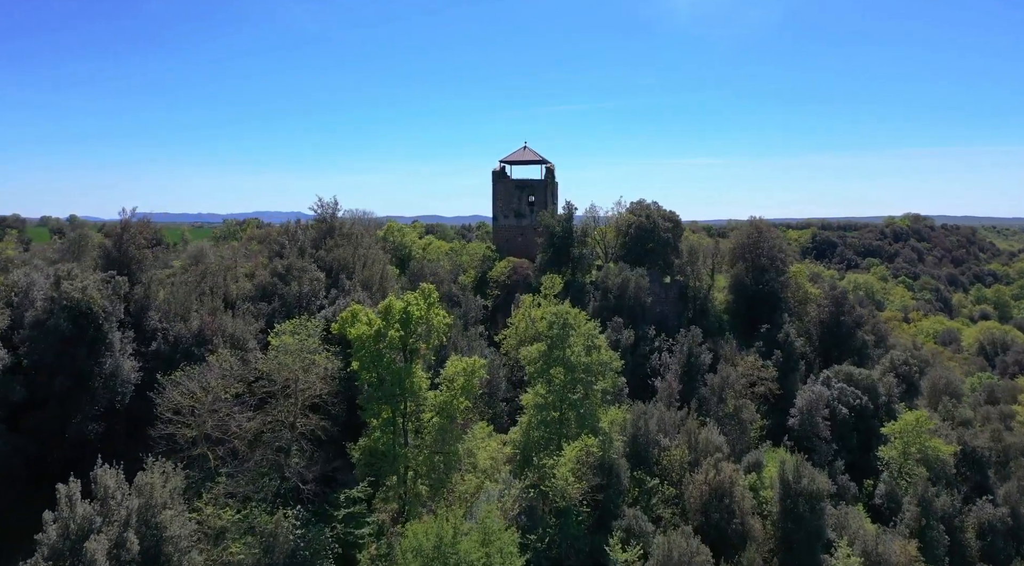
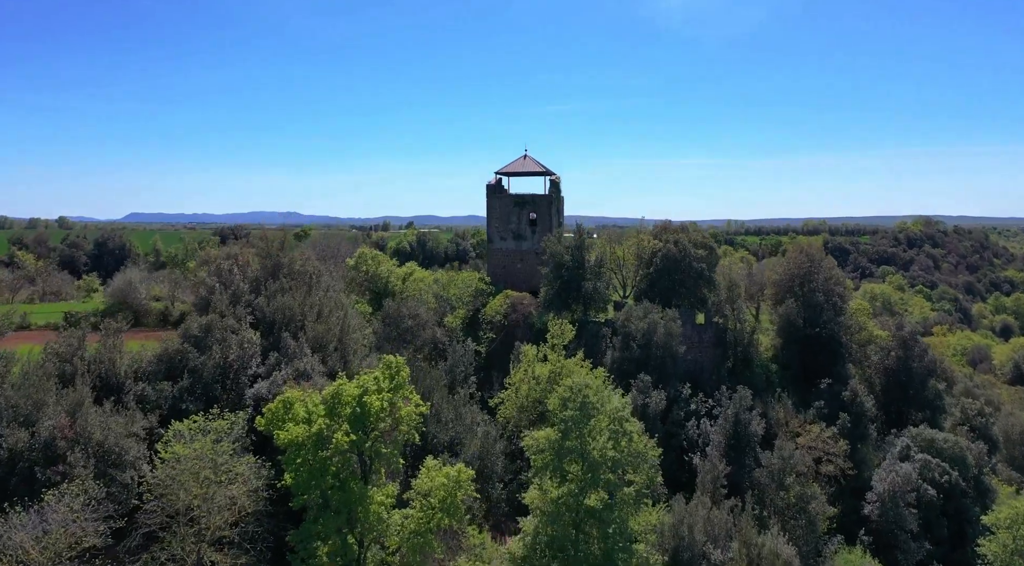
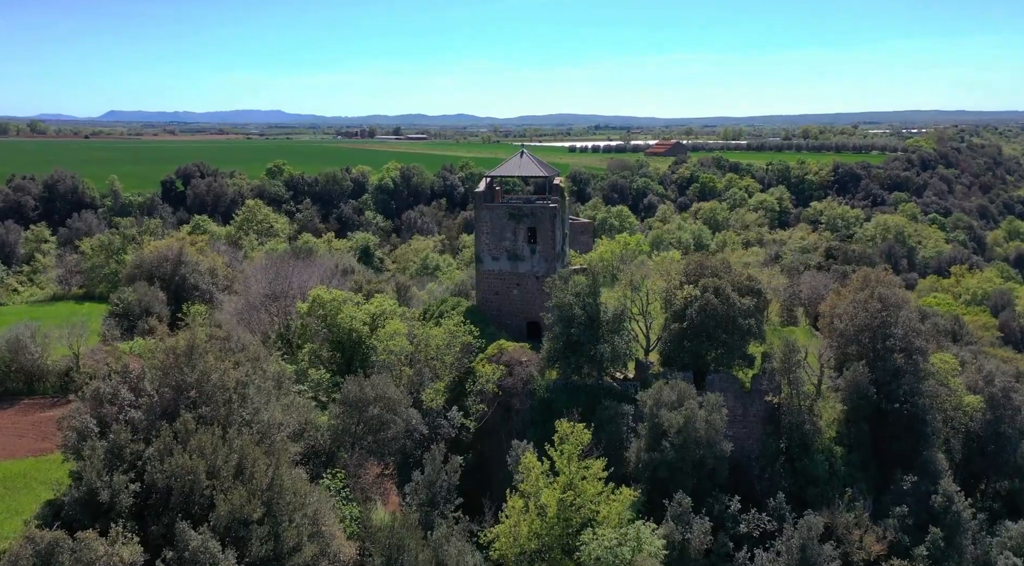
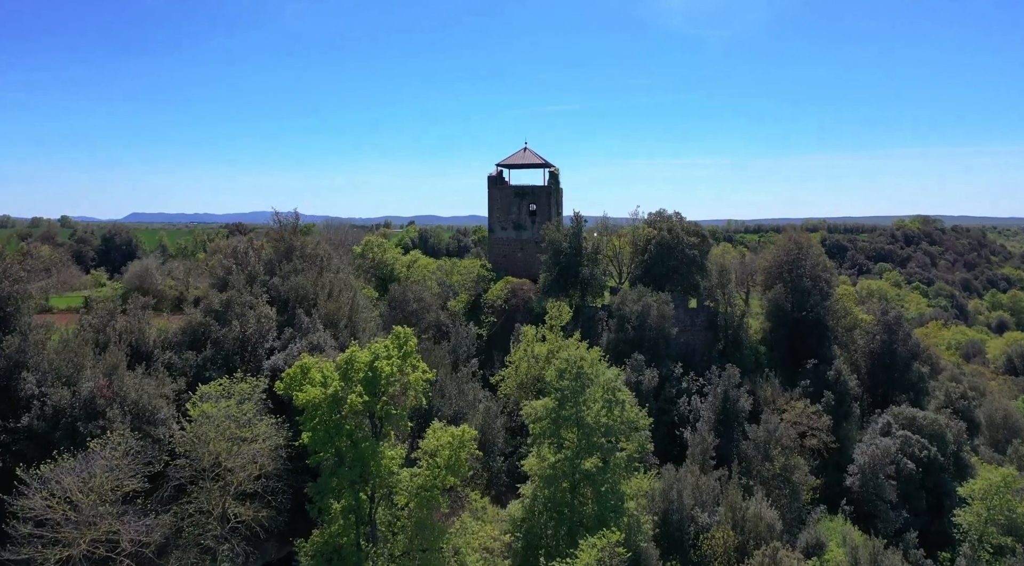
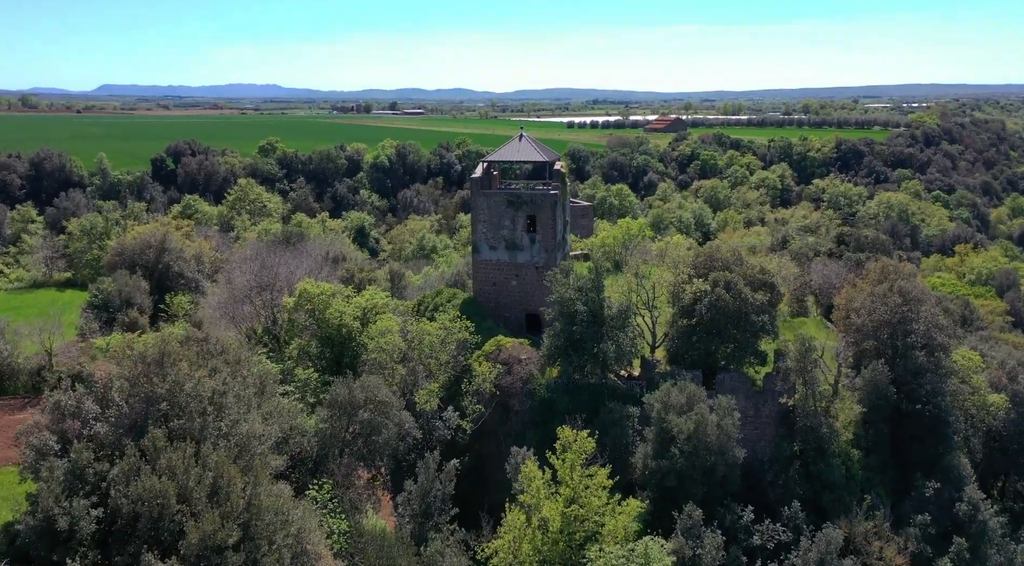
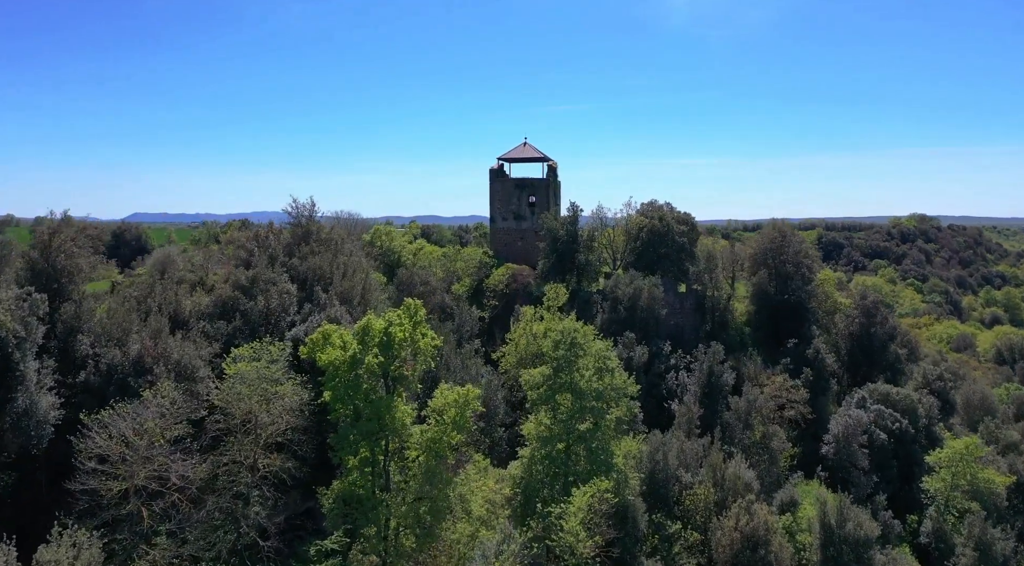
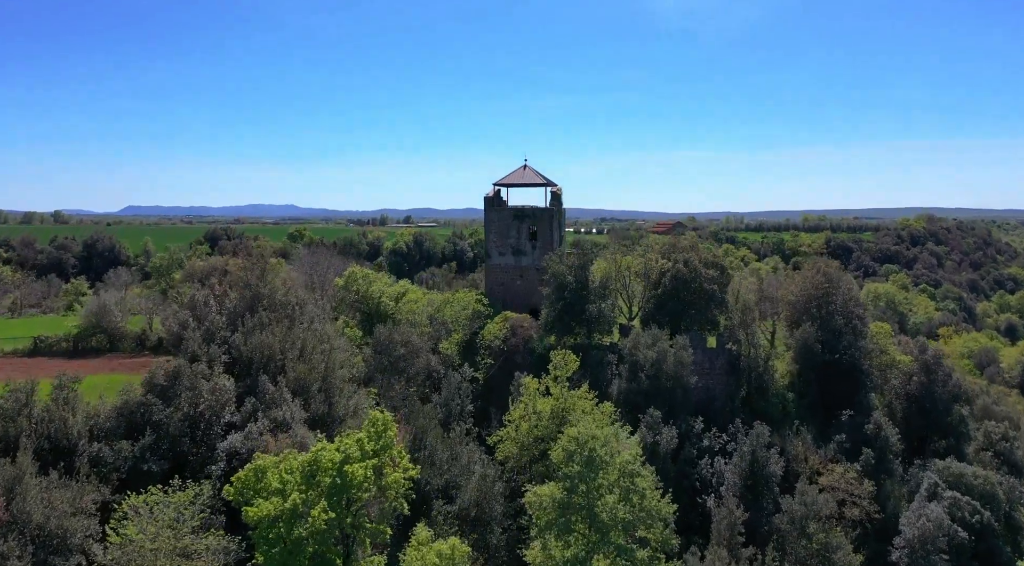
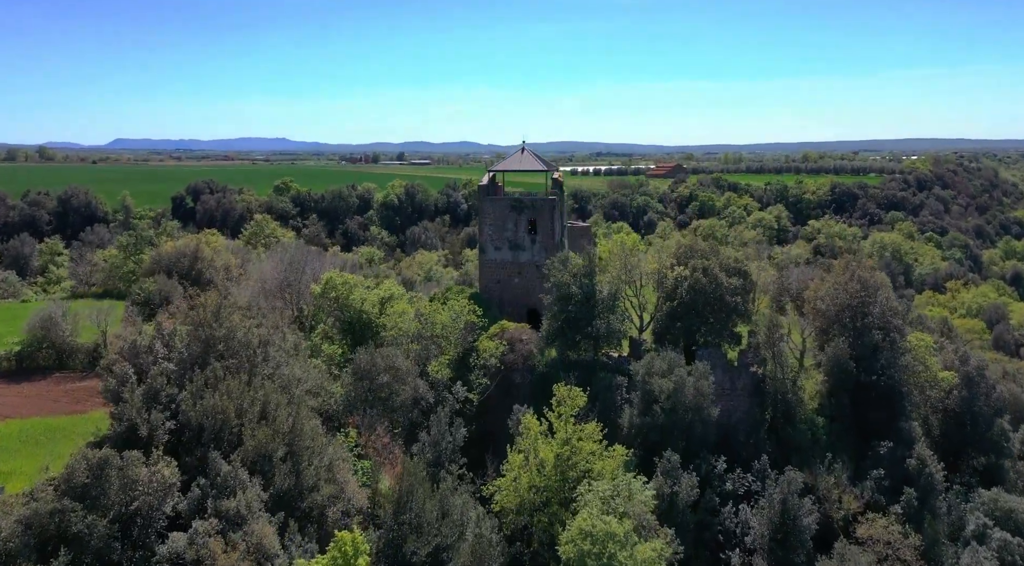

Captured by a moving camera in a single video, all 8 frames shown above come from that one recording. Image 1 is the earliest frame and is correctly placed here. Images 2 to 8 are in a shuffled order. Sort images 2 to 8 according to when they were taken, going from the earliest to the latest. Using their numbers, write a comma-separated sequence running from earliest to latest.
6, 4, 2, 7, 8, 3, 5
